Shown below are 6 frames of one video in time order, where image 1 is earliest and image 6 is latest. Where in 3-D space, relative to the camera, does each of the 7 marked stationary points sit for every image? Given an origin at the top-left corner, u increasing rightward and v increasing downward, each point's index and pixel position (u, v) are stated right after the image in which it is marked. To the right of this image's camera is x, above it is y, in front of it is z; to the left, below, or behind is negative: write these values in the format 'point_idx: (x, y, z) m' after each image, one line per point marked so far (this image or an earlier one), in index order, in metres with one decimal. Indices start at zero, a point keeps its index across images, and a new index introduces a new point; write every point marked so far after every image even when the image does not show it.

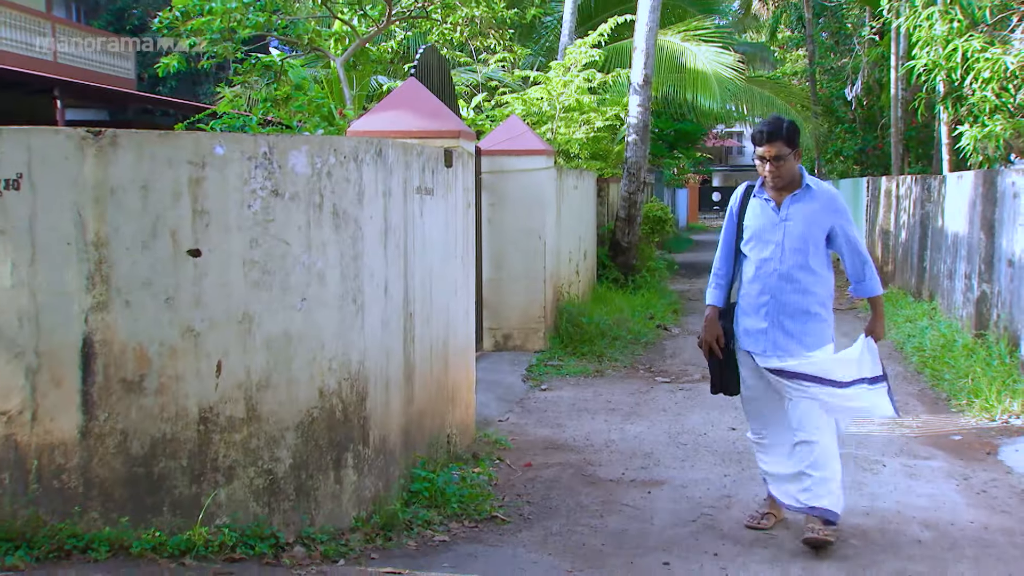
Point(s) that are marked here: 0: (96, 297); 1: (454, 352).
0: (-1.3, 0.0, +3.3) m
1: (-0.3, -0.3, +4.7) m
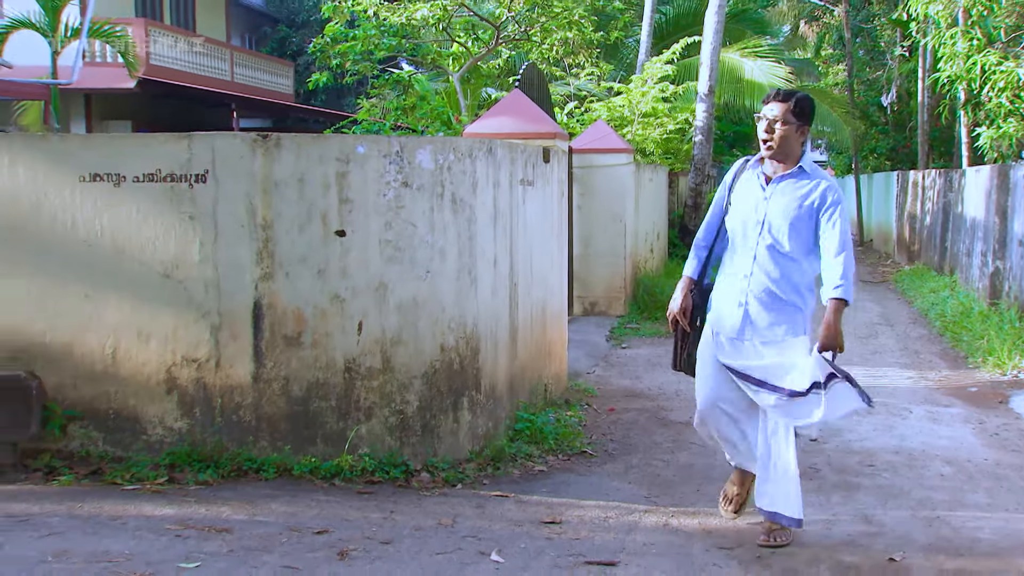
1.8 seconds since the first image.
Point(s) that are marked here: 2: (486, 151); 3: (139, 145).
0: (-1.0, +0.1, +4.1) m
1: (+0.2, -0.1, +5.4) m
2: (-0.1, +0.6, +4.4) m
3: (-1.5, +0.6, +4.0) m
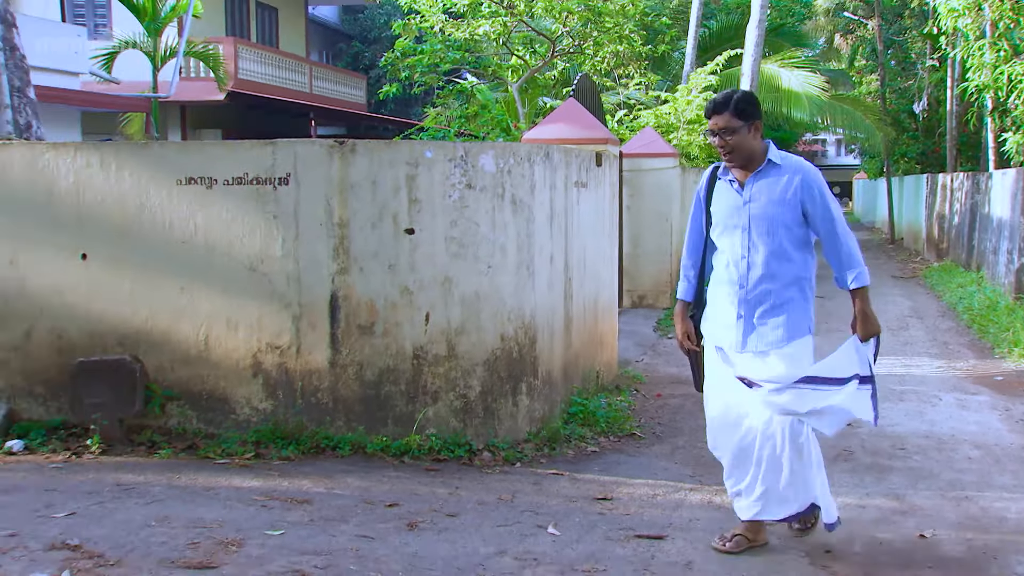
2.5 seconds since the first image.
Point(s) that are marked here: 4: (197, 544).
0: (-0.7, +0.1, +4.5) m
1: (+0.5, -0.1, +5.7) m
2: (+0.1, +0.6, +4.7) m
3: (-1.2, +0.6, +4.5) m
4: (-1.1, -0.9, +3.4) m
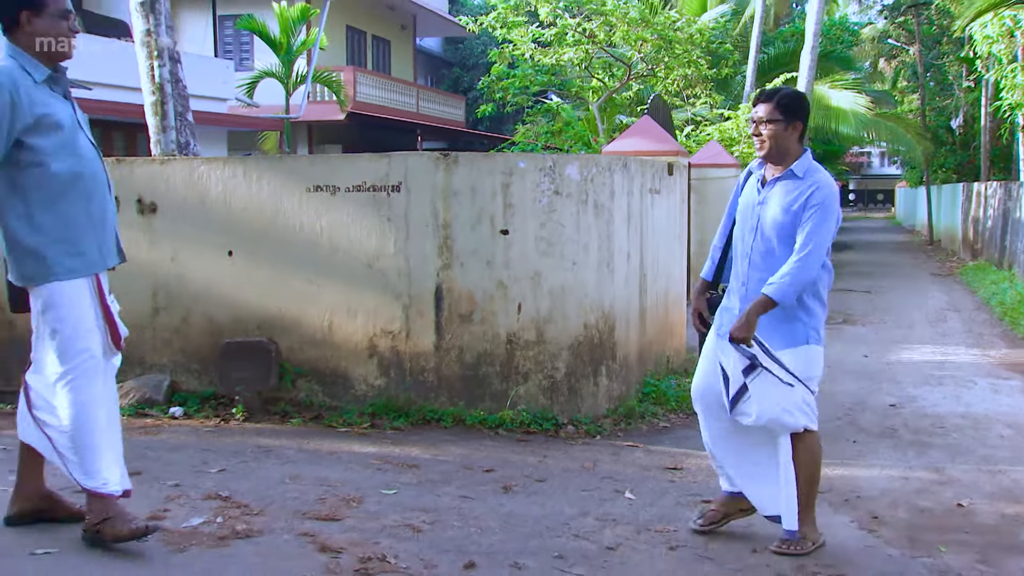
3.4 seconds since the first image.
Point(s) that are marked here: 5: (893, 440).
0: (-0.3, +0.1, +5.1) m
1: (+1.0, -0.1, +6.3) m
2: (+0.6, +0.6, +5.3) m
3: (-0.8, +0.6, +5.2) m
4: (-0.8, -0.9, +4.2) m
5: (+1.8, -0.7, +4.8) m
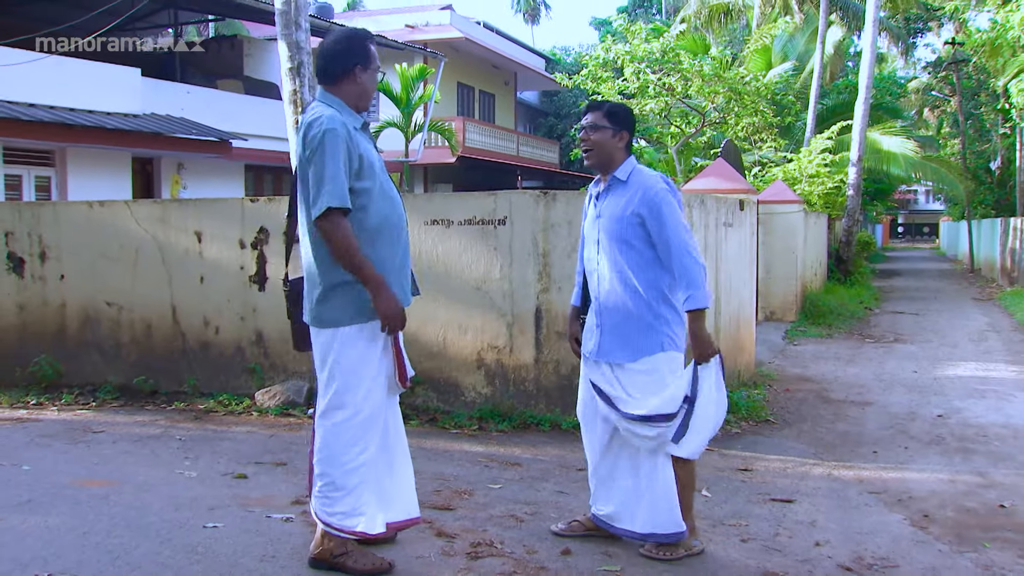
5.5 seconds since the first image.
0: (+0.2, 0.0, +5.9) m
1: (+1.7, -0.2, +6.9) m
2: (+1.1, +0.5, +5.9) m
3: (-0.3, +0.5, +6.0) m
4: (-0.4, -1.0, +4.9) m
5: (+2.3, -0.8, +5.4) m
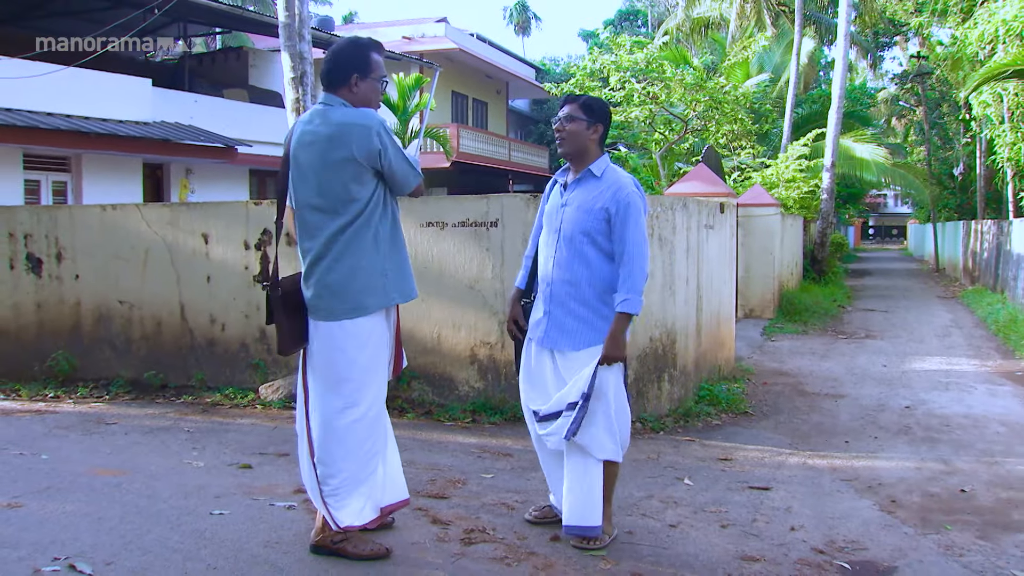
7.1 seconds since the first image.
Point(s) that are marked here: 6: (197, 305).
0: (+0.1, 0.0, +6.2) m
1: (+1.6, -0.2, +7.2) m
2: (+1.0, +0.5, +6.2) m
3: (-0.3, +0.5, +6.3) m
4: (-0.4, -1.0, +5.2) m
5: (+2.2, -0.8, +5.7) m
6: (-2.0, -0.1, +6.6) m
